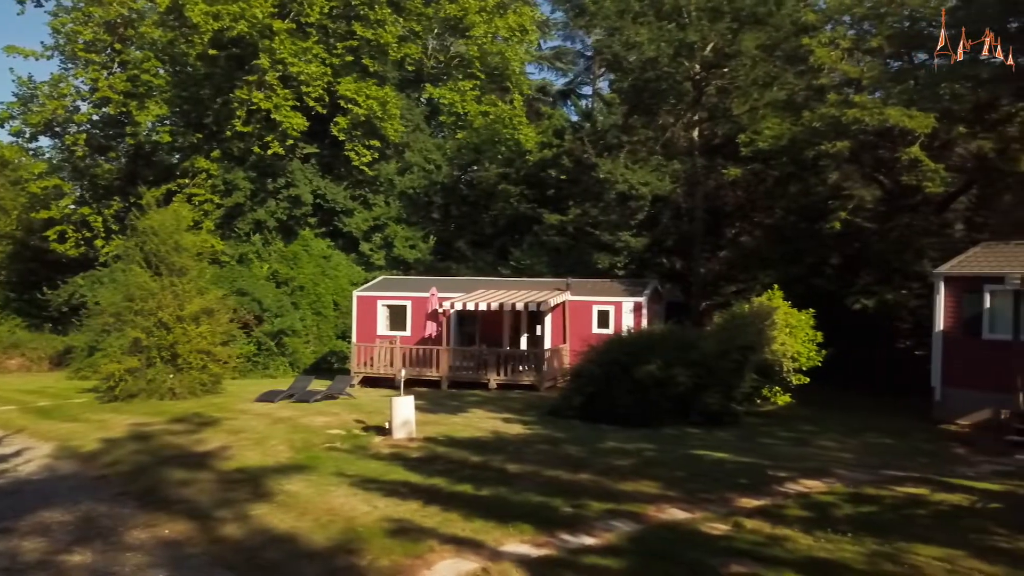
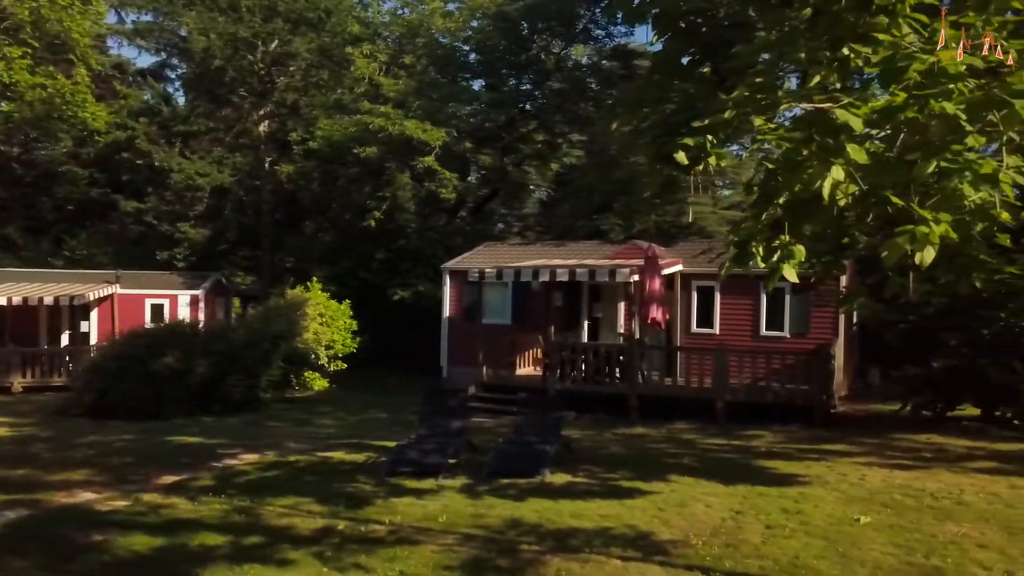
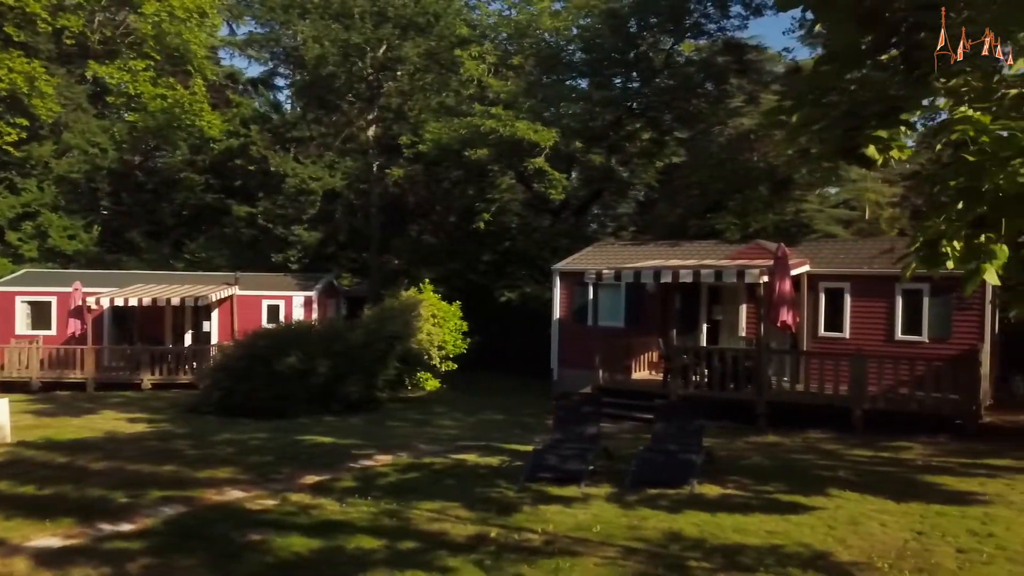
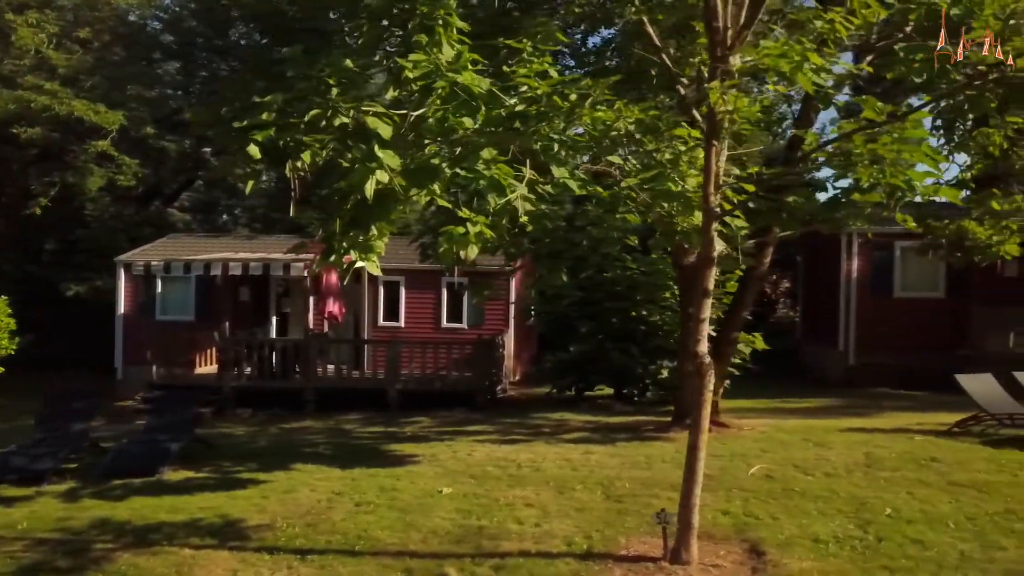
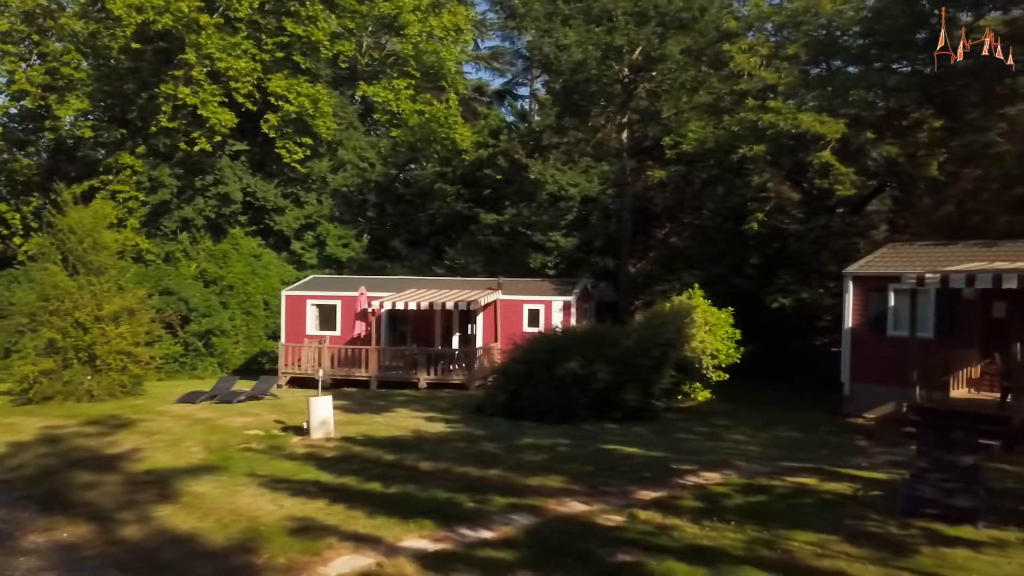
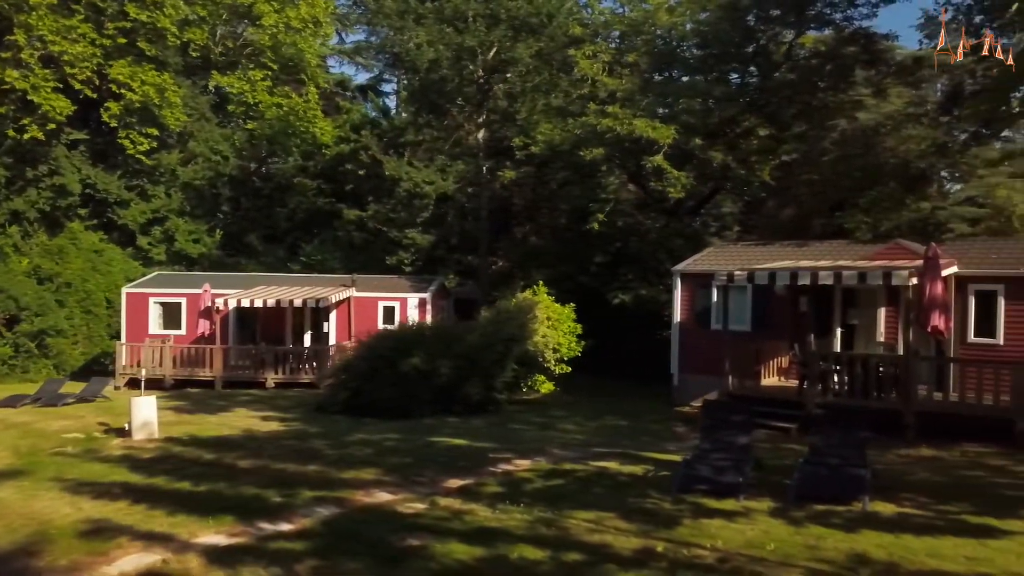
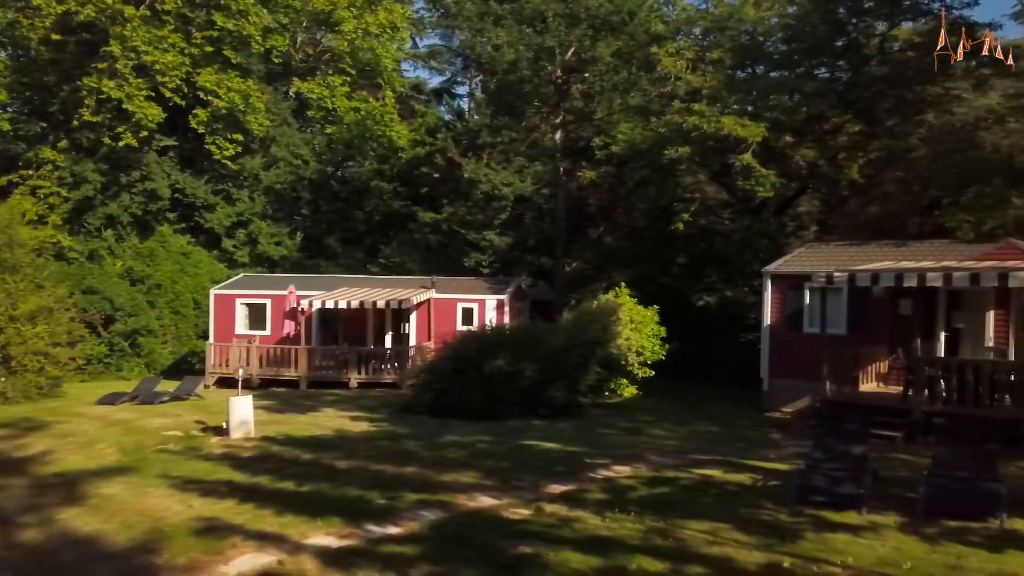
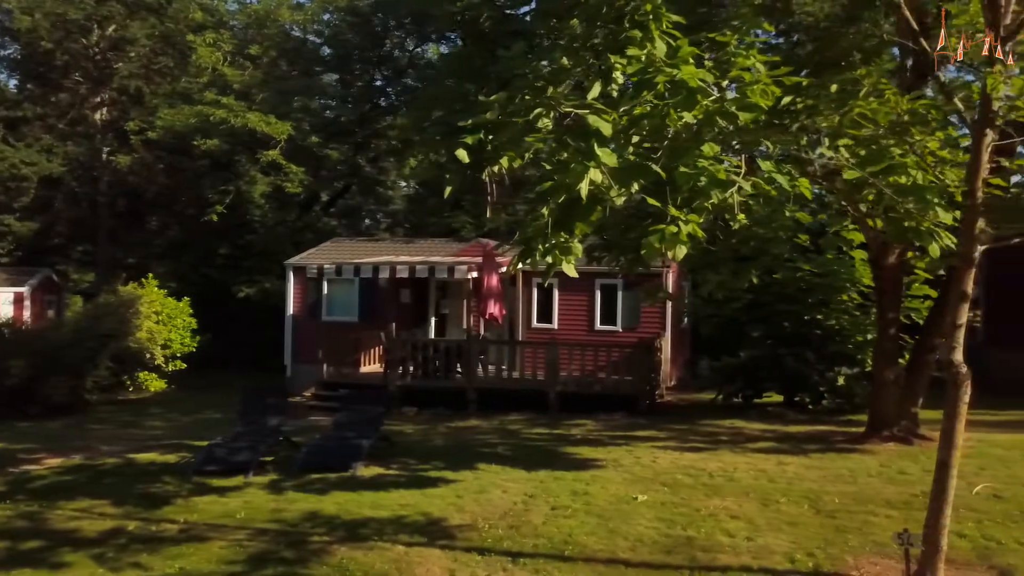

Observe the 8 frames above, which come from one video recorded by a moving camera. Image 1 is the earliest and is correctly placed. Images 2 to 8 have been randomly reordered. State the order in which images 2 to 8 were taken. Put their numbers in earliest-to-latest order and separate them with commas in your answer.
5, 7, 6, 3, 2, 8, 4
